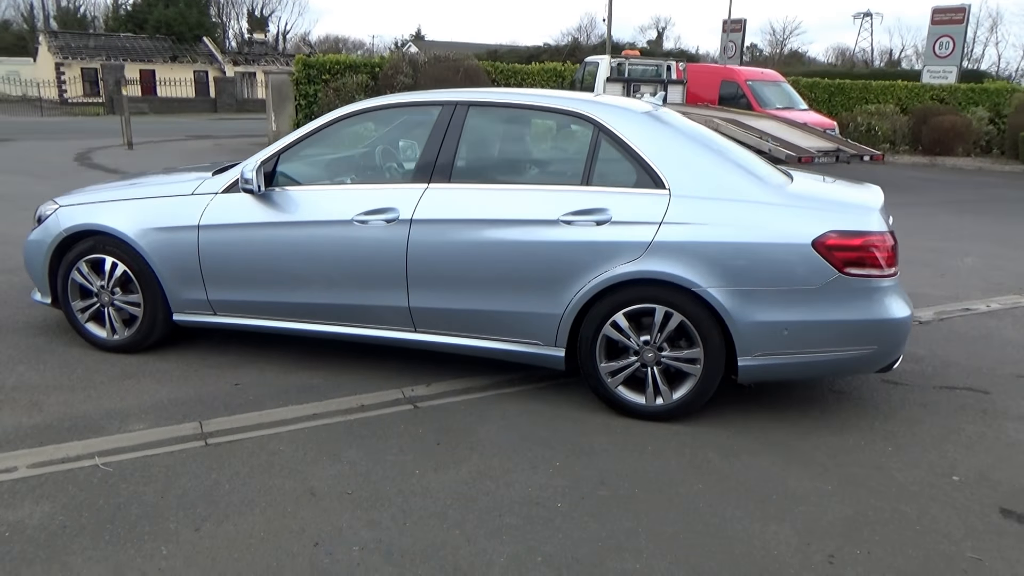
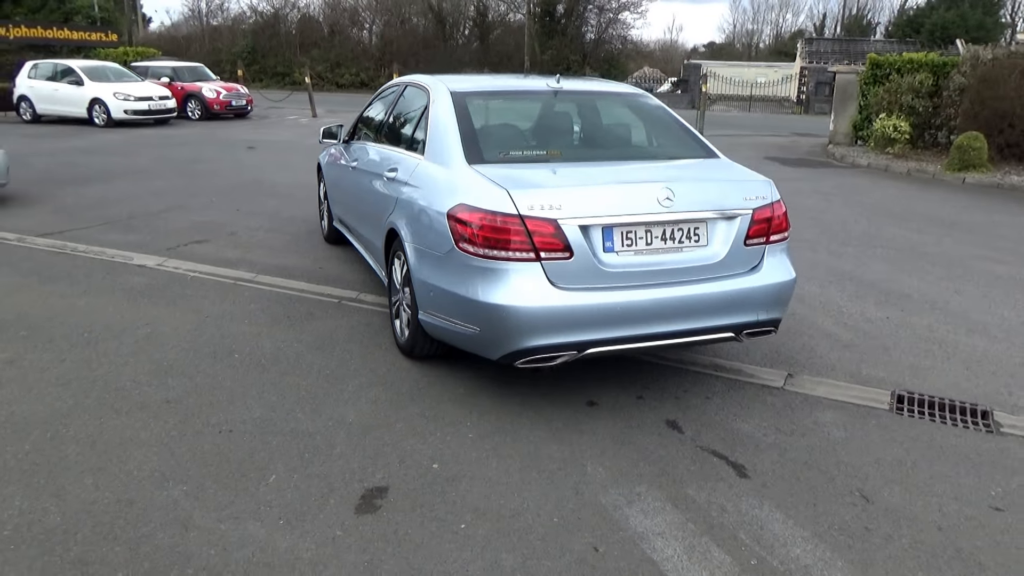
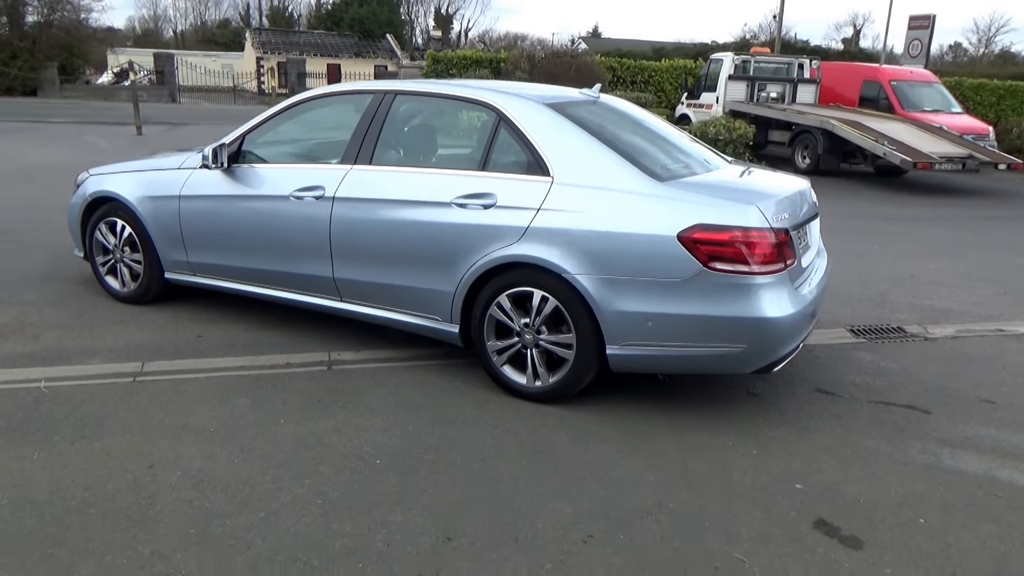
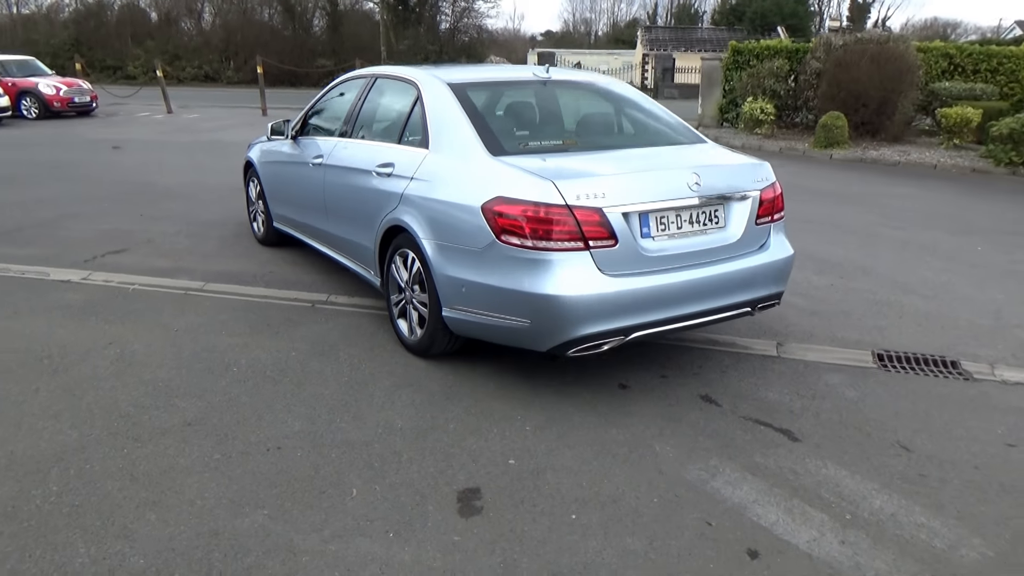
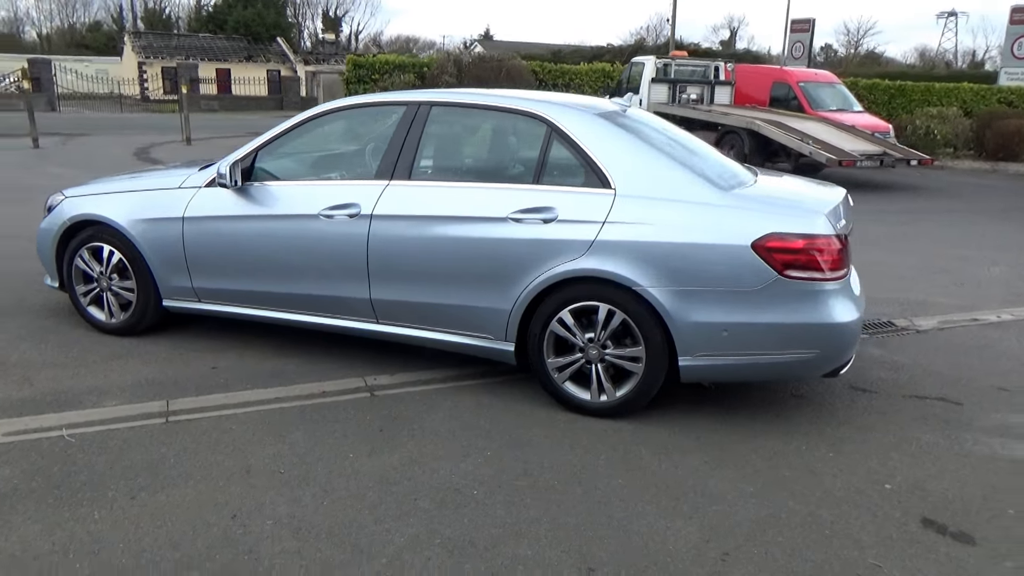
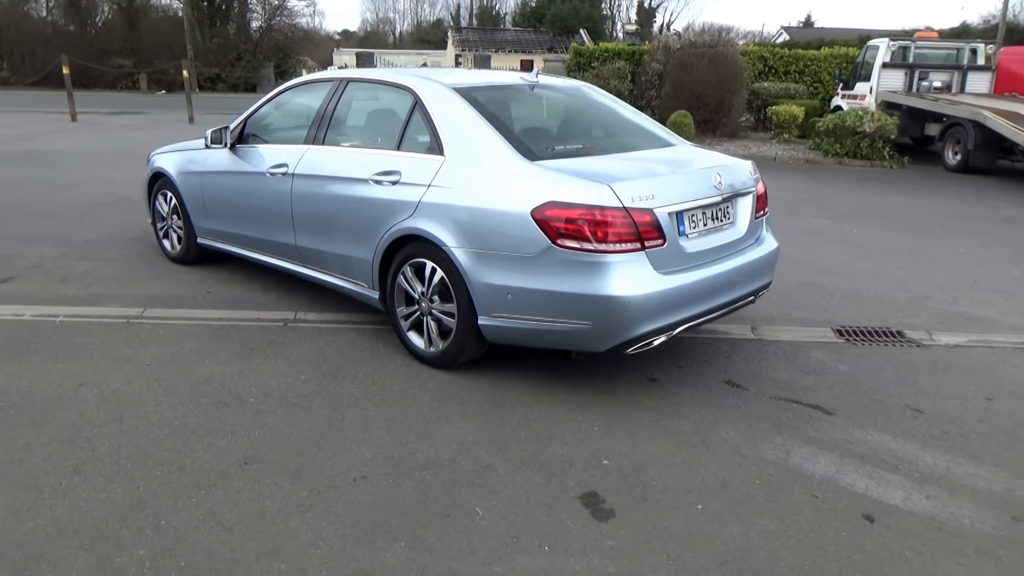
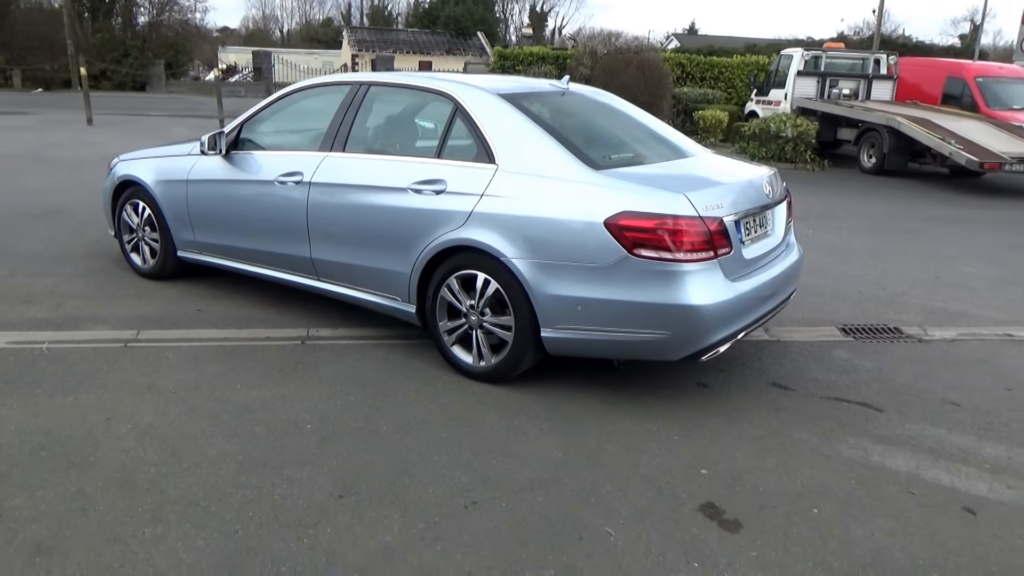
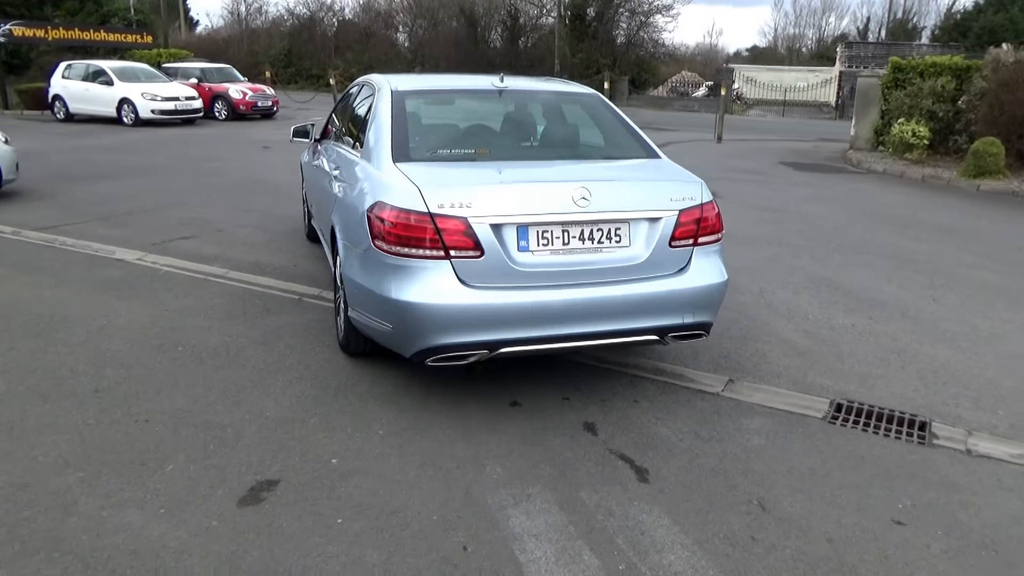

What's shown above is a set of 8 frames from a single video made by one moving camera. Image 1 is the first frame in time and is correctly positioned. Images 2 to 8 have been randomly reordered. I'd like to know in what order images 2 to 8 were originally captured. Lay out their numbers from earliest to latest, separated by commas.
5, 3, 7, 6, 4, 2, 8
